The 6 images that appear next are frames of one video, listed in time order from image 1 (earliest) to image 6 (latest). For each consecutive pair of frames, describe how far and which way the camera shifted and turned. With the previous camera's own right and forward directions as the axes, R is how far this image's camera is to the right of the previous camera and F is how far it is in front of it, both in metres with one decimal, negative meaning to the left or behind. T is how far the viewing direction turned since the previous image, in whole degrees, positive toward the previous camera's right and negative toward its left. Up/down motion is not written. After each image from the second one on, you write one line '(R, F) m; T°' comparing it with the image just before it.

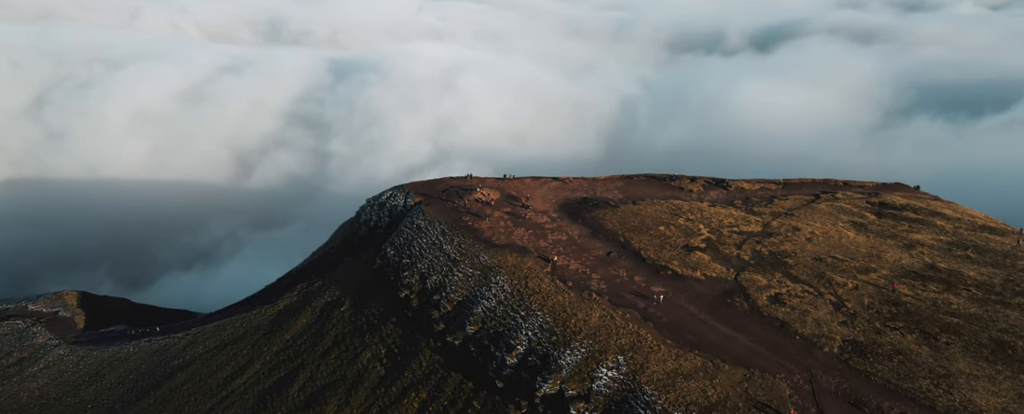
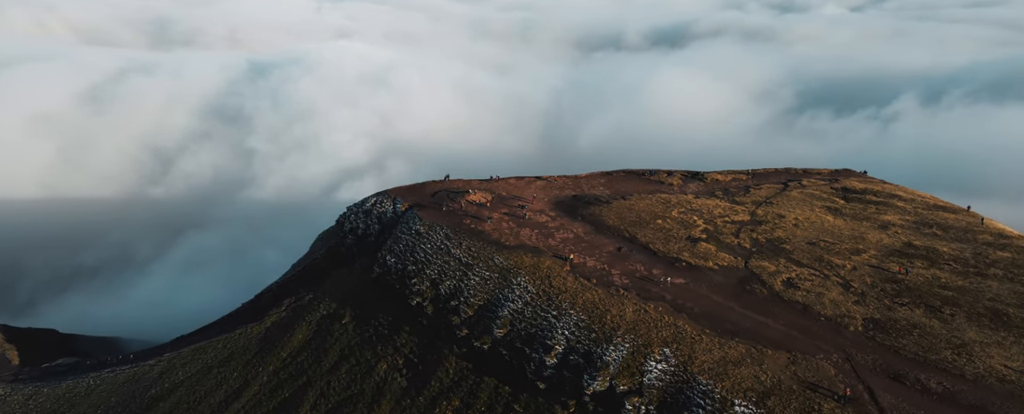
(-10.3, +1.6) m; +7°
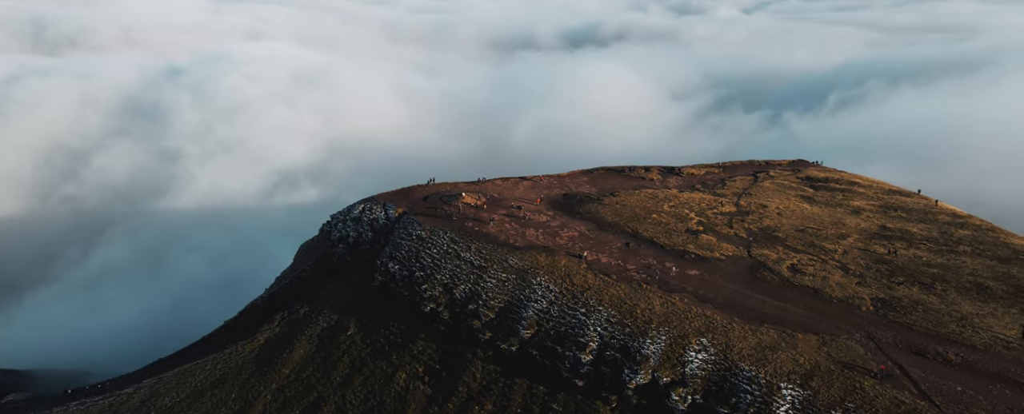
(-9.3, +0.9) m; +7°
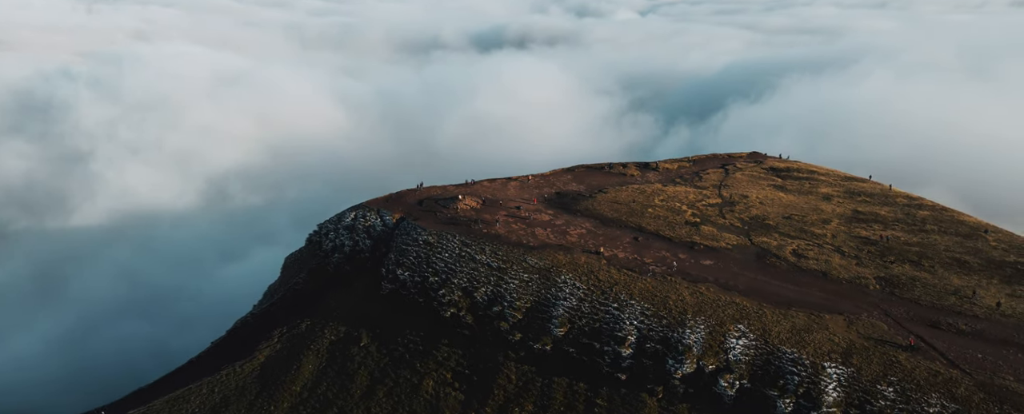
(-10.4, +1.0) m; +7°
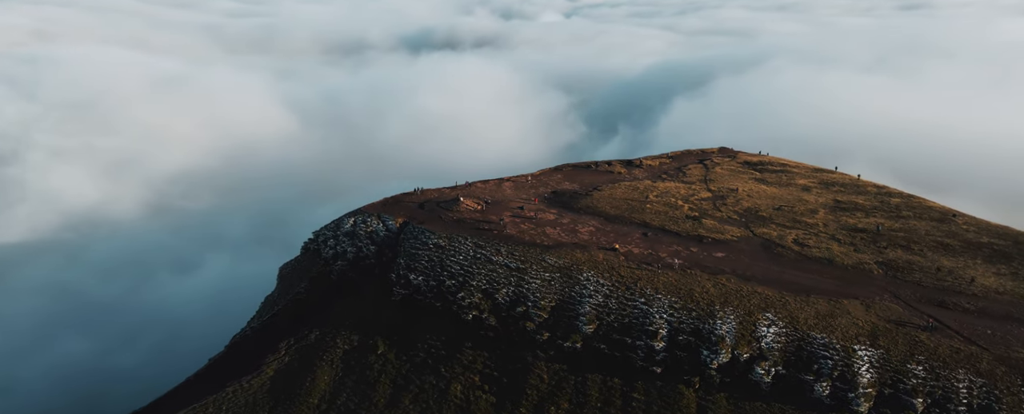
(-8.4, +0.5) m; +5°
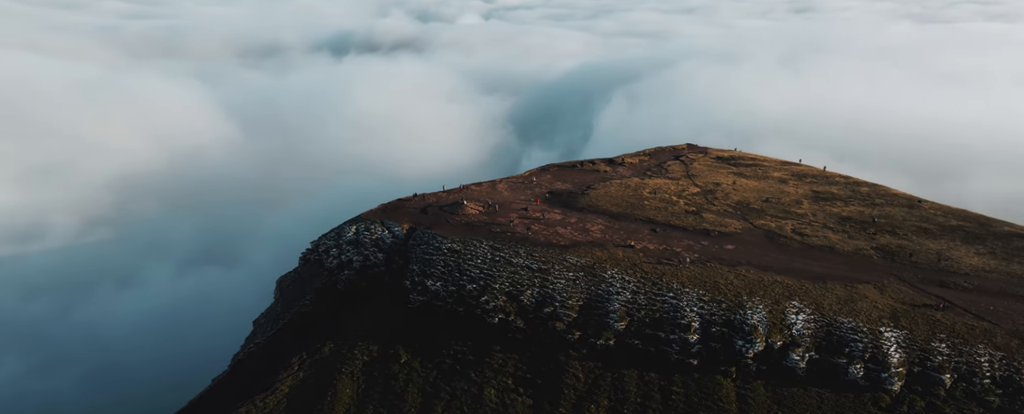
(-9.3, +0.6) m; +6°
